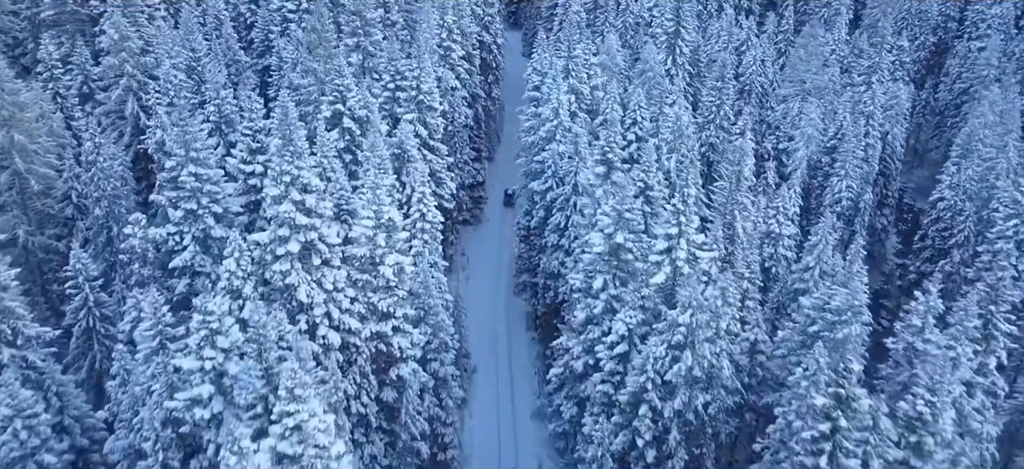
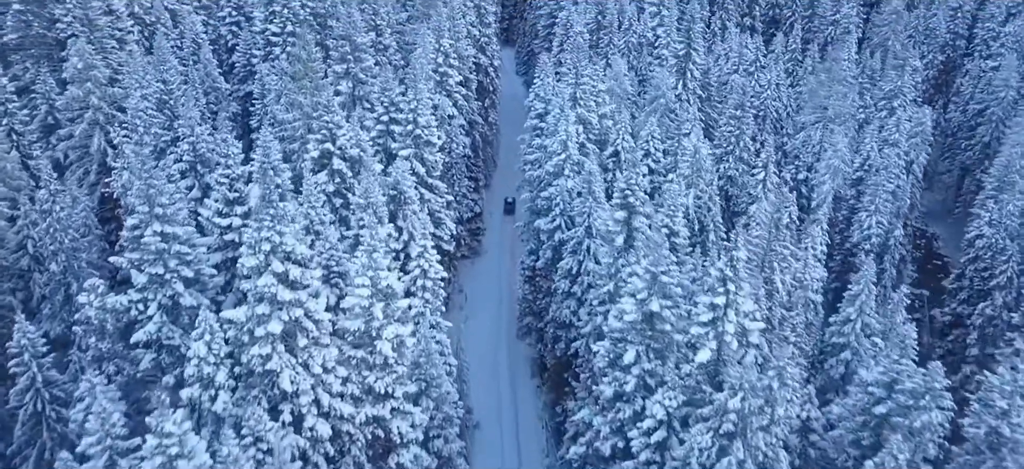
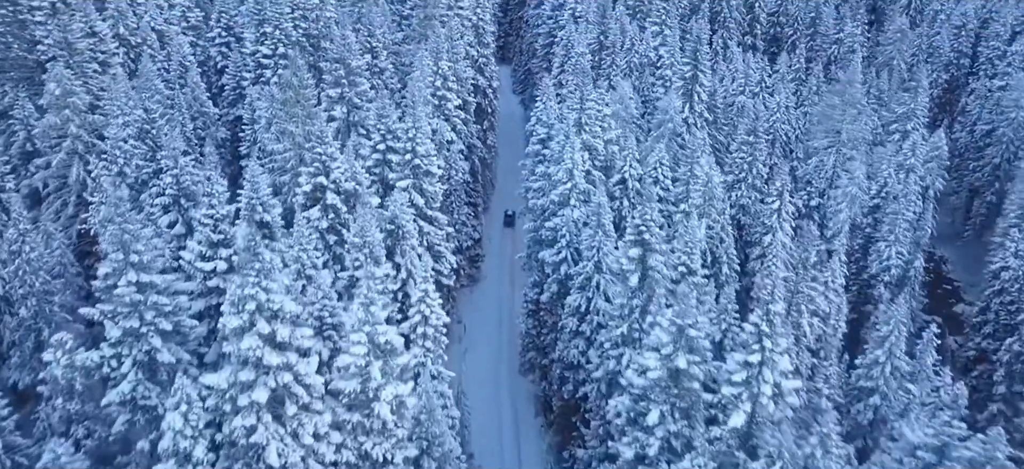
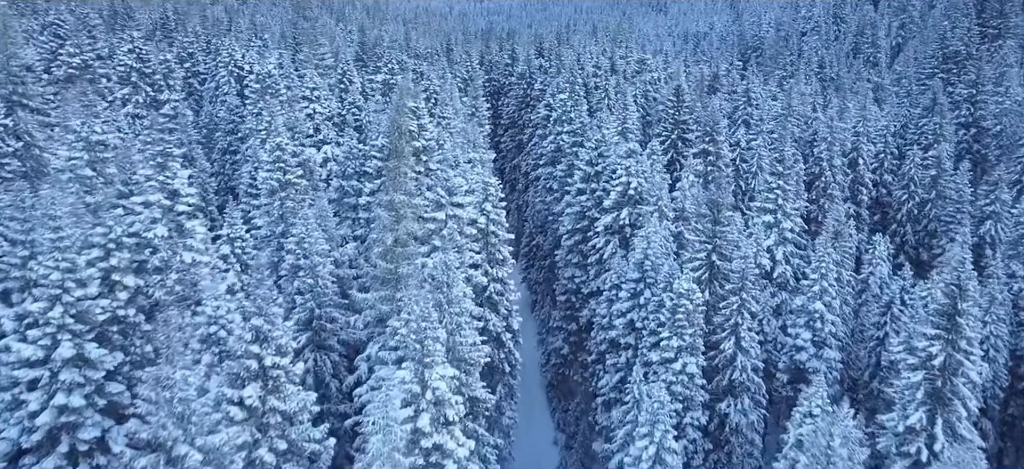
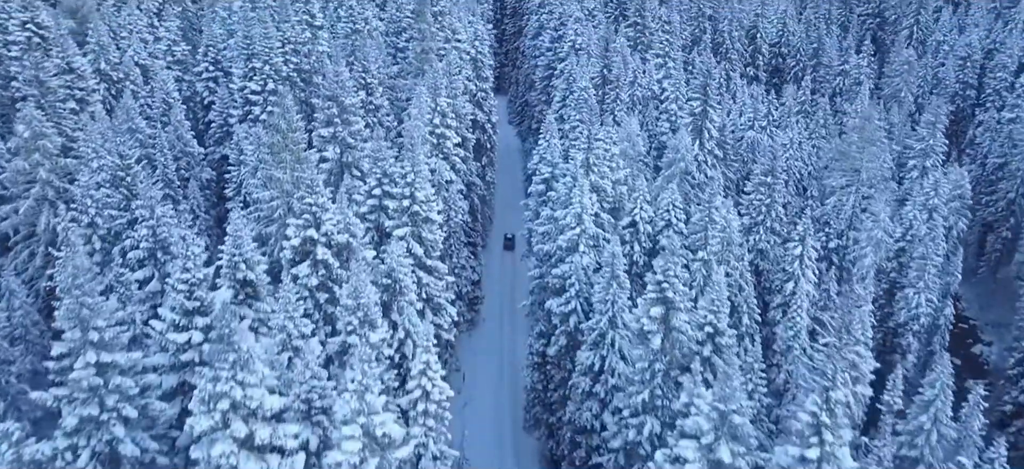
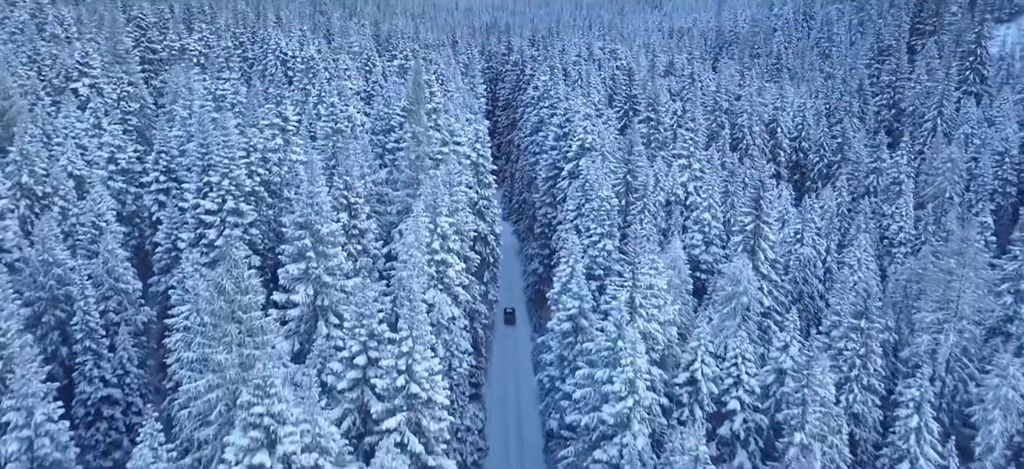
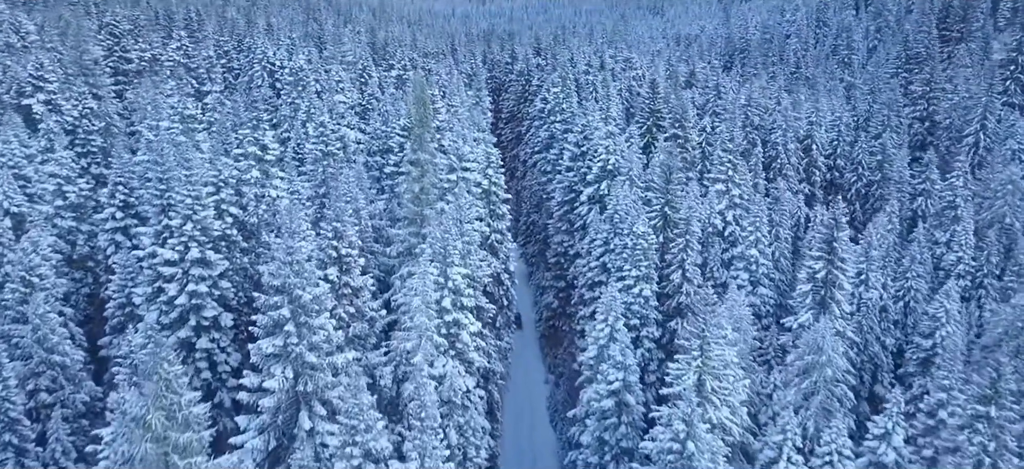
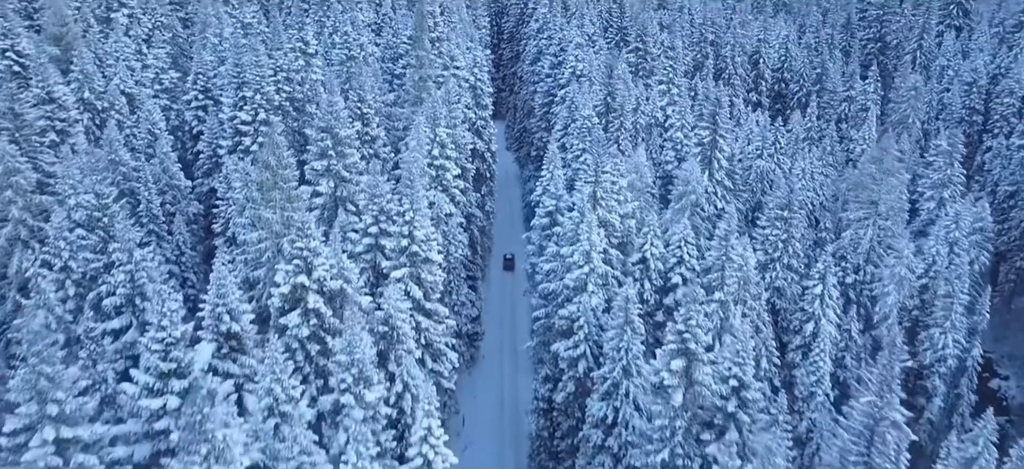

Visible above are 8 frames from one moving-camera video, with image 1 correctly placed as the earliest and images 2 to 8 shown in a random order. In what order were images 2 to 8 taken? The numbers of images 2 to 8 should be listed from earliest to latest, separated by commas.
2, 3, 5, 8, 6, 7, 4
